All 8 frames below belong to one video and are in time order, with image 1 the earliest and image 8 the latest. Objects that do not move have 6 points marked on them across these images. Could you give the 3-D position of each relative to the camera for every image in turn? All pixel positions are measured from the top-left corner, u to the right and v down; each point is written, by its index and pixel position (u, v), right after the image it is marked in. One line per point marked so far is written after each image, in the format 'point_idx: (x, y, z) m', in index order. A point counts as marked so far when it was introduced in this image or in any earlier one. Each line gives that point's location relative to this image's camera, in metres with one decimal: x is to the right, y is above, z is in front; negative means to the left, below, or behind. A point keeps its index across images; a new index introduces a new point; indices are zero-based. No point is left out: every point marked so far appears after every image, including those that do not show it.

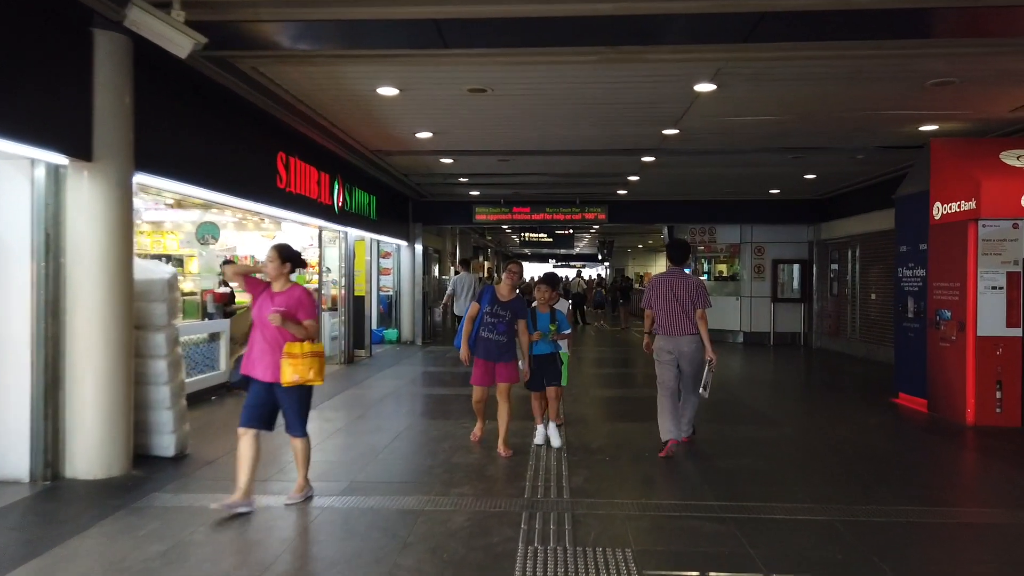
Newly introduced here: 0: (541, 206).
0: (+0.6, +1.8, +16.2) m
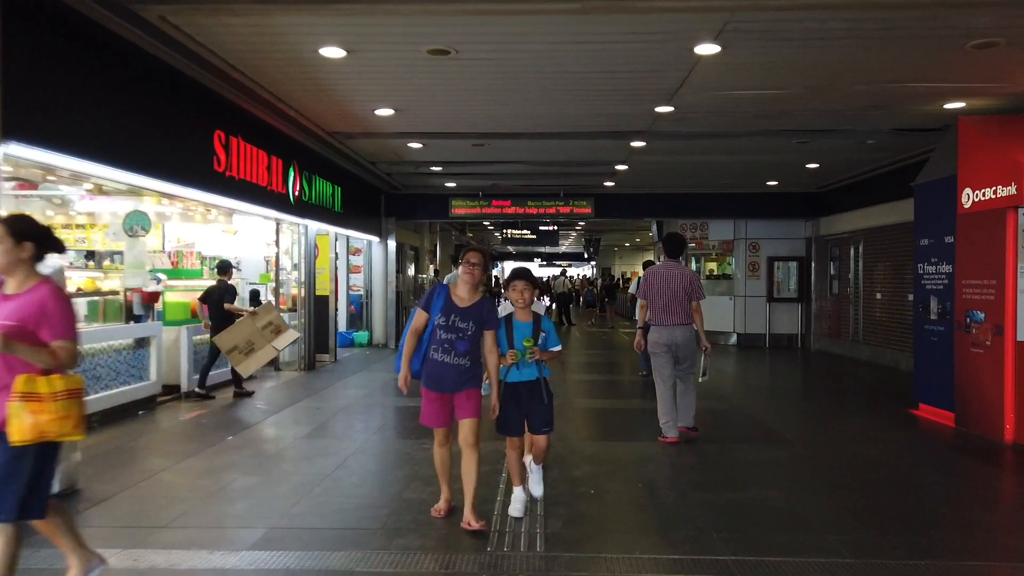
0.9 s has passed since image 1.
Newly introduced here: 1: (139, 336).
0: (+0.2, +1.8, +15.1) m
1: (-4.0, -0.5, +7.9) m
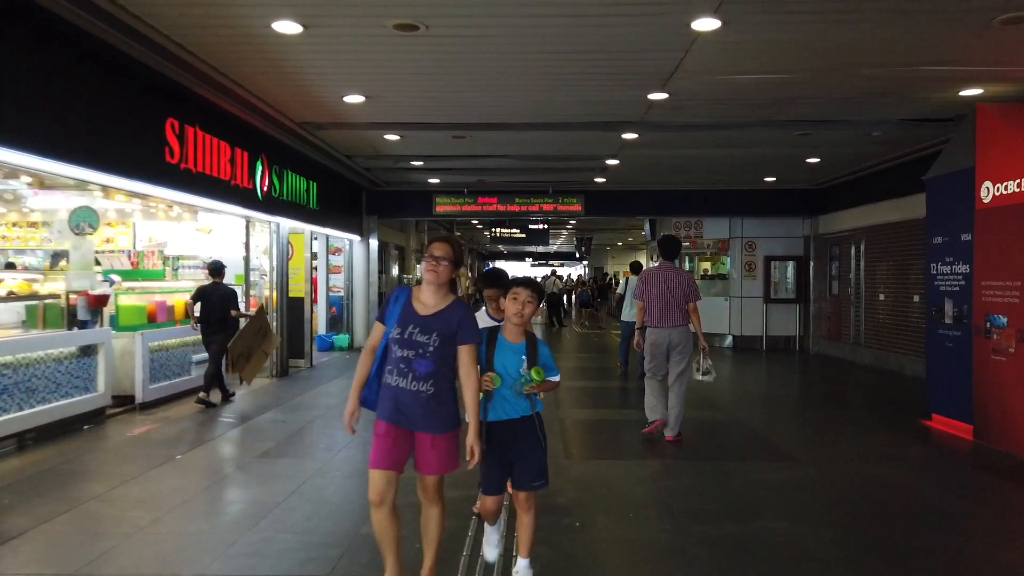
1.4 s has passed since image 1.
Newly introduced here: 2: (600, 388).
0: (-0.1, +1.8, +14.4) m
1: (-4.2, -0.5, +7.2) m
2: (+1.3, -1.4, +10.6) m
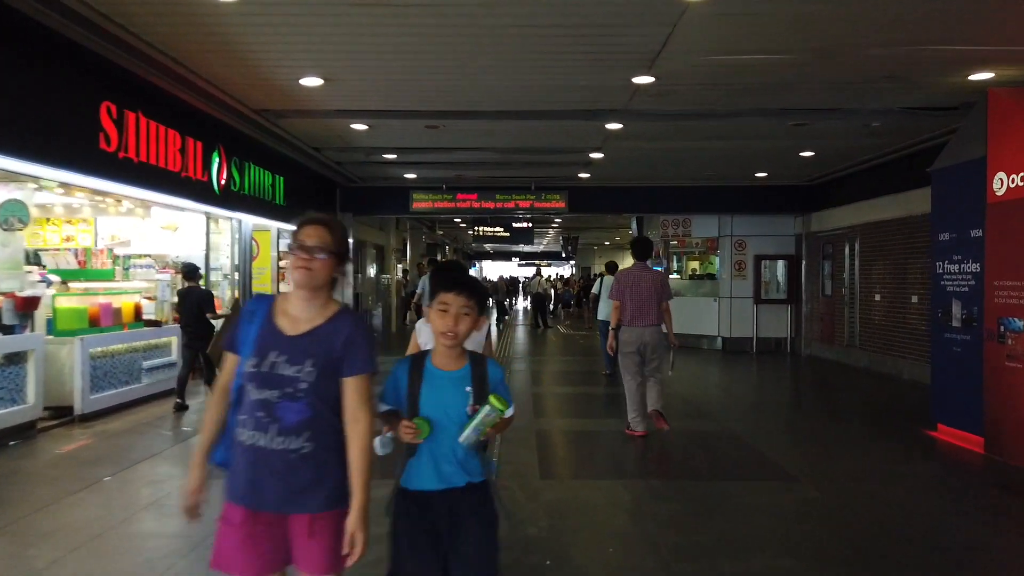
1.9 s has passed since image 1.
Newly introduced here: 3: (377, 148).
0: (-0.4, +1.8, +13.8) m
1: (-4.5, -0.6, +6.6) m
2: (+1.0, -1.5, +10.0) m
3: (-1.9, +2.0, +10.4) m
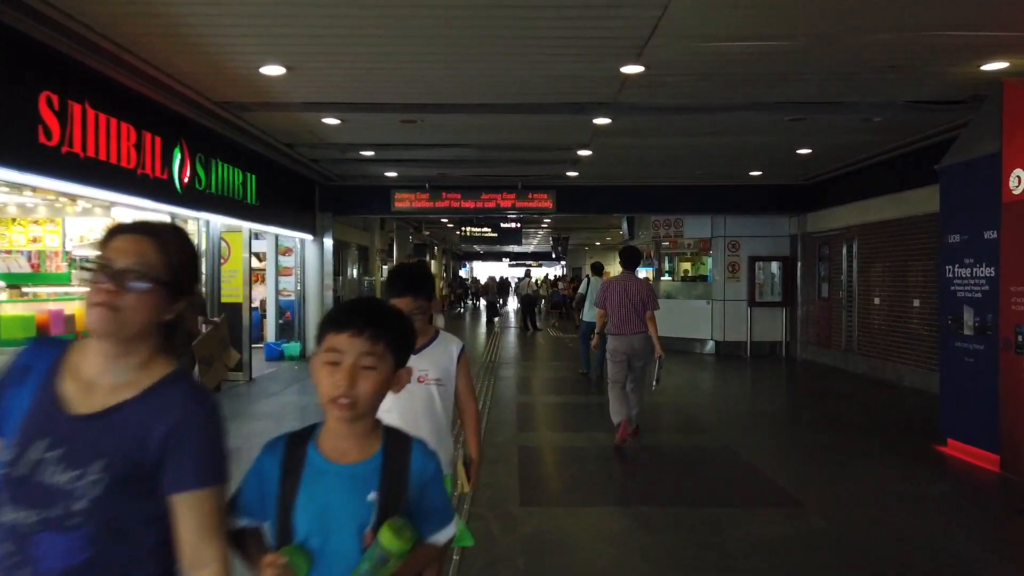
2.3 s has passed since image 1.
0: (-0.7, +1.8, +13.3) m
1: (-4.7, -0.6, +6.0) m
2: (+0.8, -1.5, +9.5) m
3: (-2.1, +1.9, +9.8) m
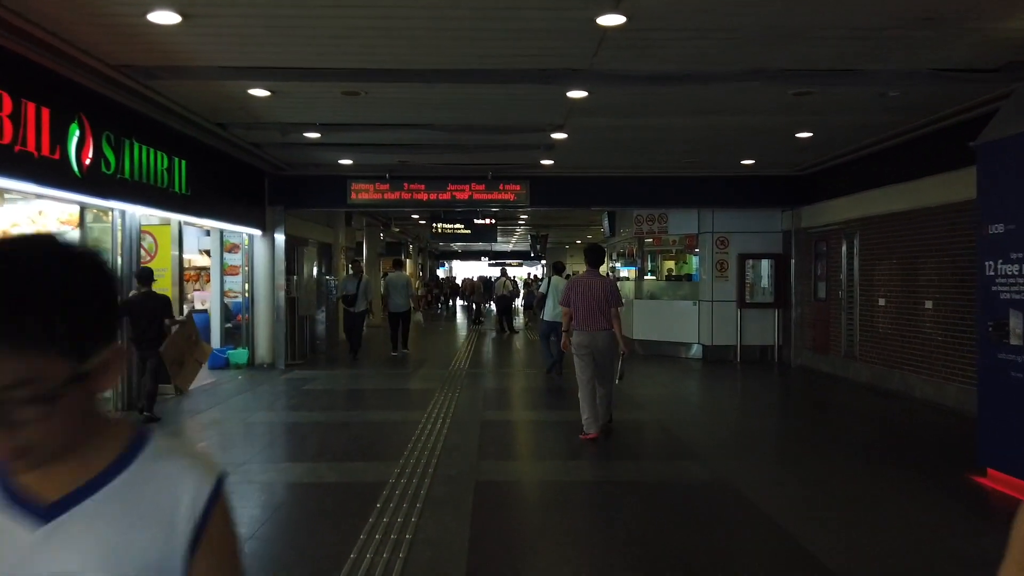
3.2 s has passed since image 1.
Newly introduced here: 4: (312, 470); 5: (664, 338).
0: (-1.2, +1.8, +12.1) m
1: (-5.0, -0.6, +4.7) m
2: (+0.4, -1.5, +8.3) m
3: (-2.6, +1.9, +8.6) m
4: (-1.7, -1.5, +6.1) m
5: (+3.0, -1.0, +14.5) m
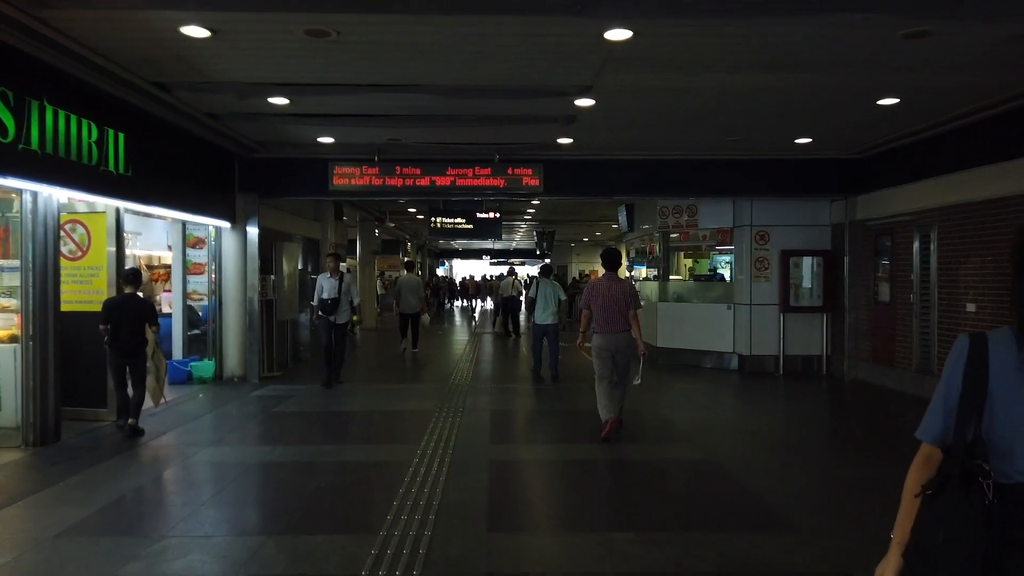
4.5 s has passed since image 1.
0: (-1.0, +1.7, +10.4) m
1: (-4.8, -0.6, +3.0) m
2: (+0.5, -1.5, +6.6) m
3: (-2.4, +1.9, +6.9) m
4: (-1.5, -1.6, +4.4) m
5: (+3.2, -1.0, +12.8) m
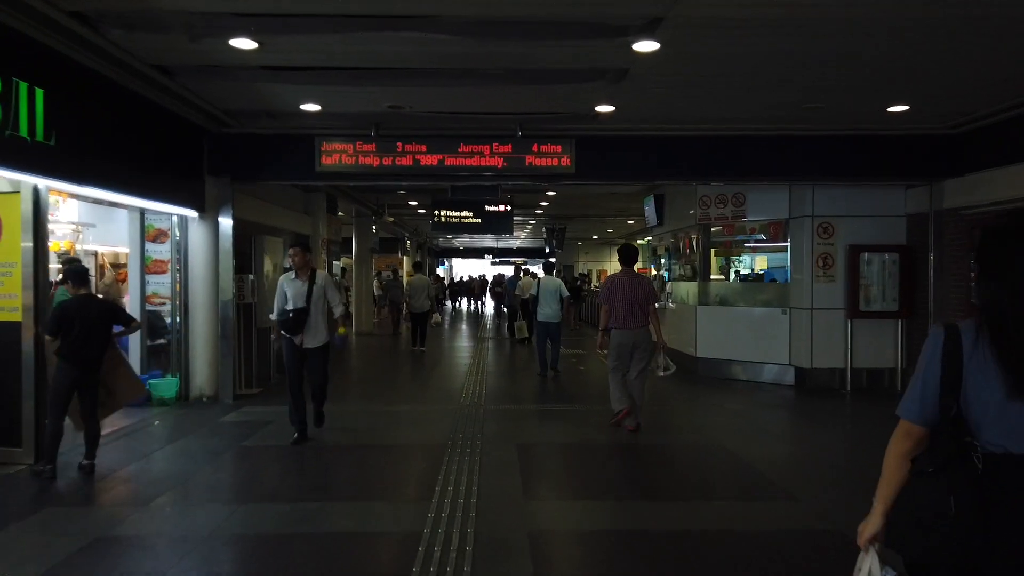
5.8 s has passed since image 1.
0: (-0.8, +1.7, +8.6) m
1: (-4.5, -0.7, +1.2) m
2: (+0.8, -1.6, +4.8) m
3: (-2.1, +1.9, +5.1) m
4: (-1.2, -1.6, +2.6) m
5: (+3.4, -1.0, +11.0) m
